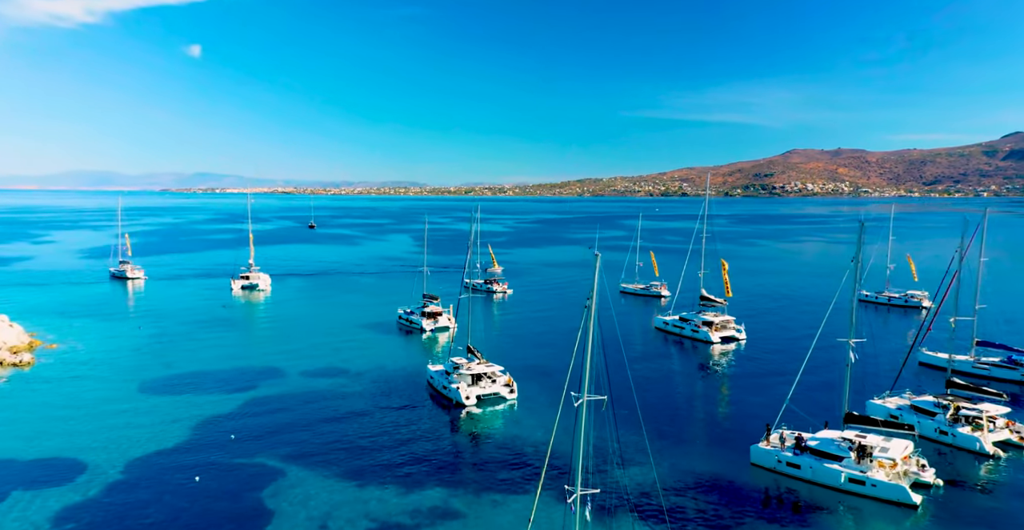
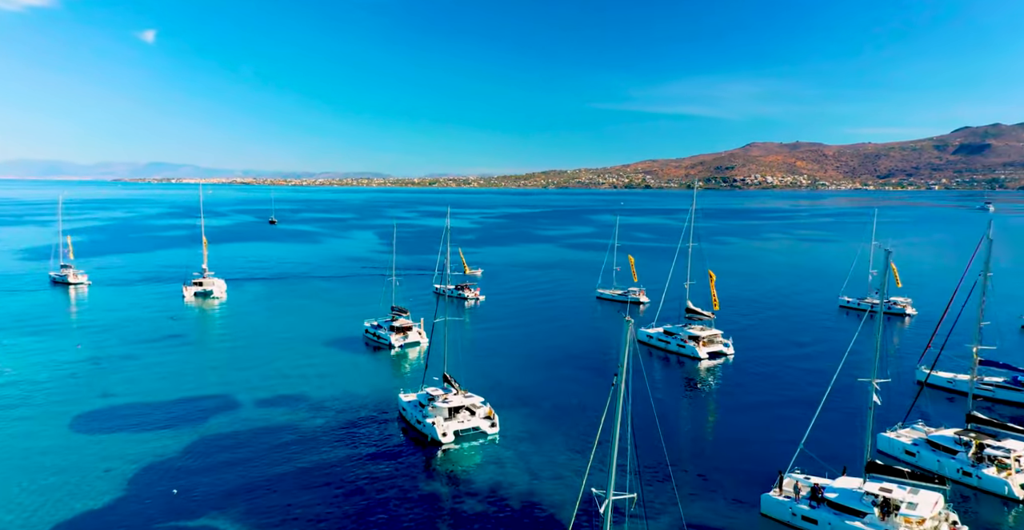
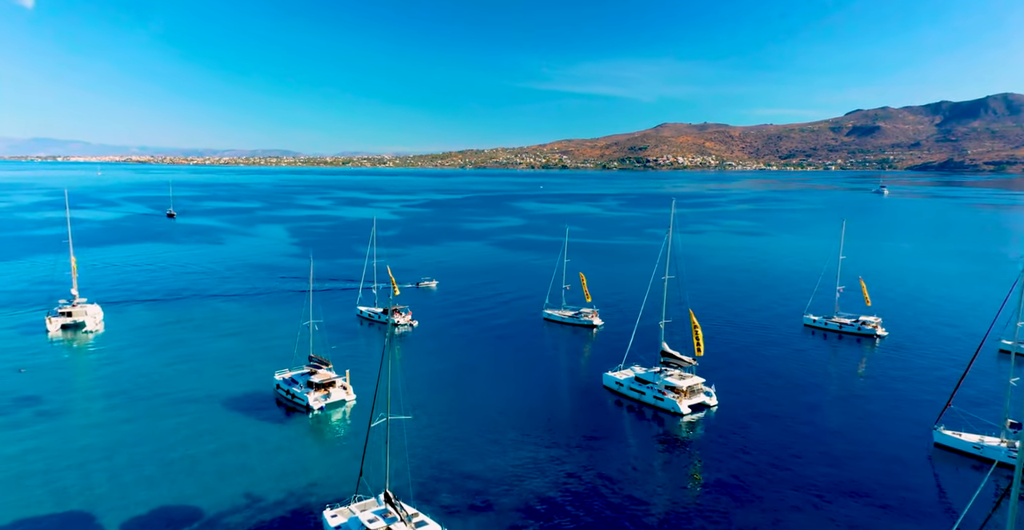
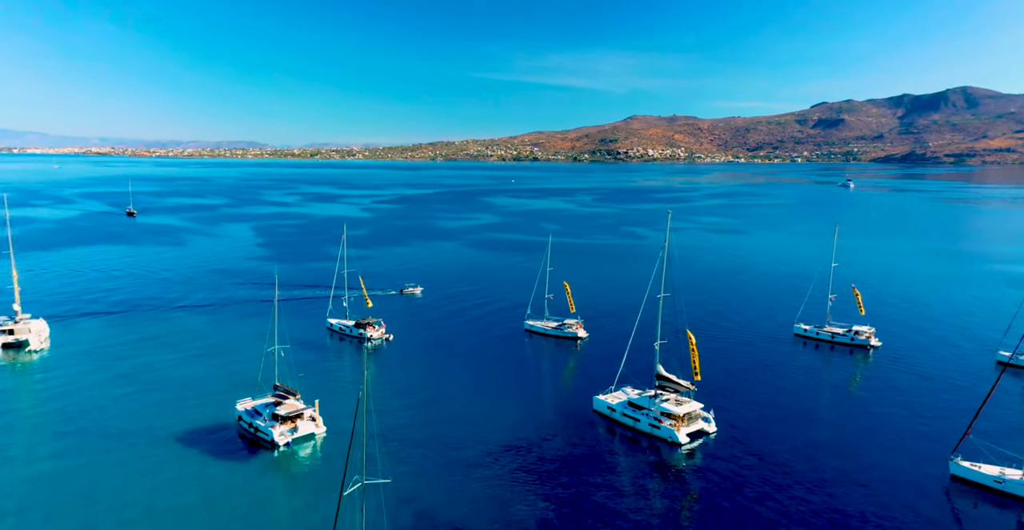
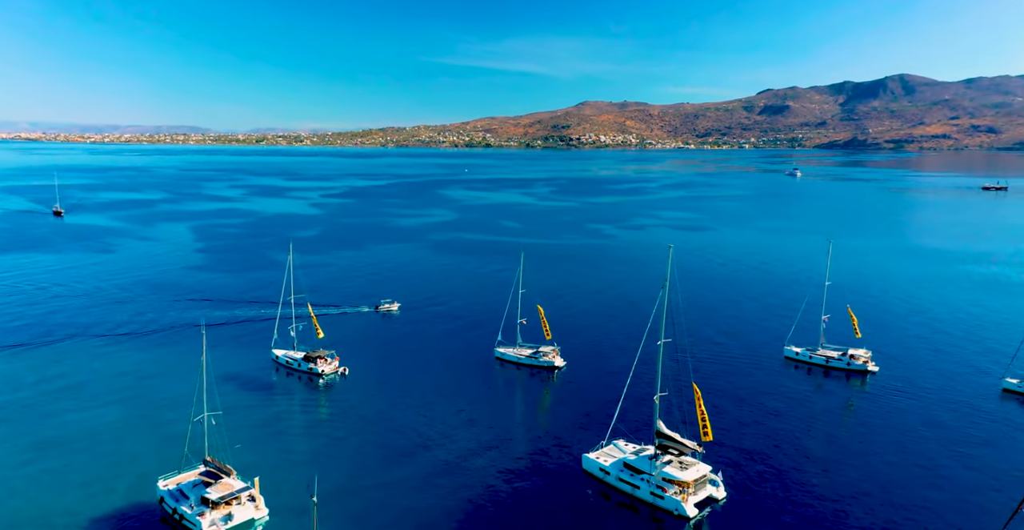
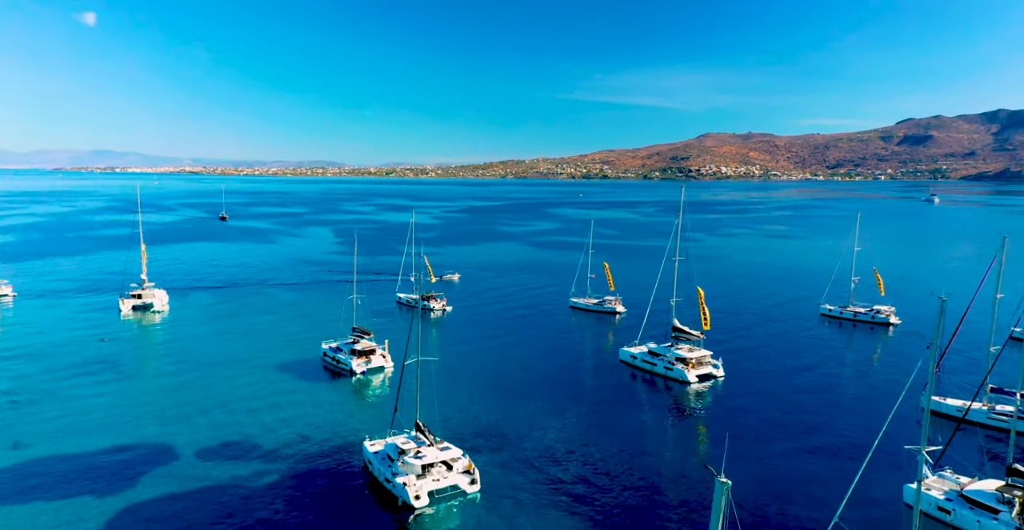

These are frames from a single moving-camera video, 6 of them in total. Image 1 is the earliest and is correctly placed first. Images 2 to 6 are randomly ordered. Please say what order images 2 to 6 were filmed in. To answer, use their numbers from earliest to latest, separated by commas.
2, 6, 3, 4, 5
